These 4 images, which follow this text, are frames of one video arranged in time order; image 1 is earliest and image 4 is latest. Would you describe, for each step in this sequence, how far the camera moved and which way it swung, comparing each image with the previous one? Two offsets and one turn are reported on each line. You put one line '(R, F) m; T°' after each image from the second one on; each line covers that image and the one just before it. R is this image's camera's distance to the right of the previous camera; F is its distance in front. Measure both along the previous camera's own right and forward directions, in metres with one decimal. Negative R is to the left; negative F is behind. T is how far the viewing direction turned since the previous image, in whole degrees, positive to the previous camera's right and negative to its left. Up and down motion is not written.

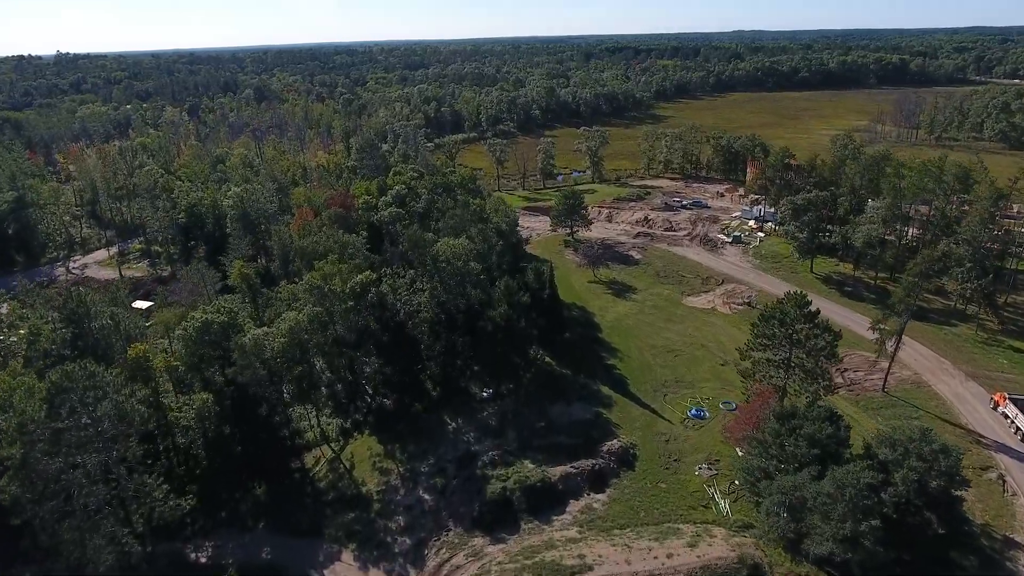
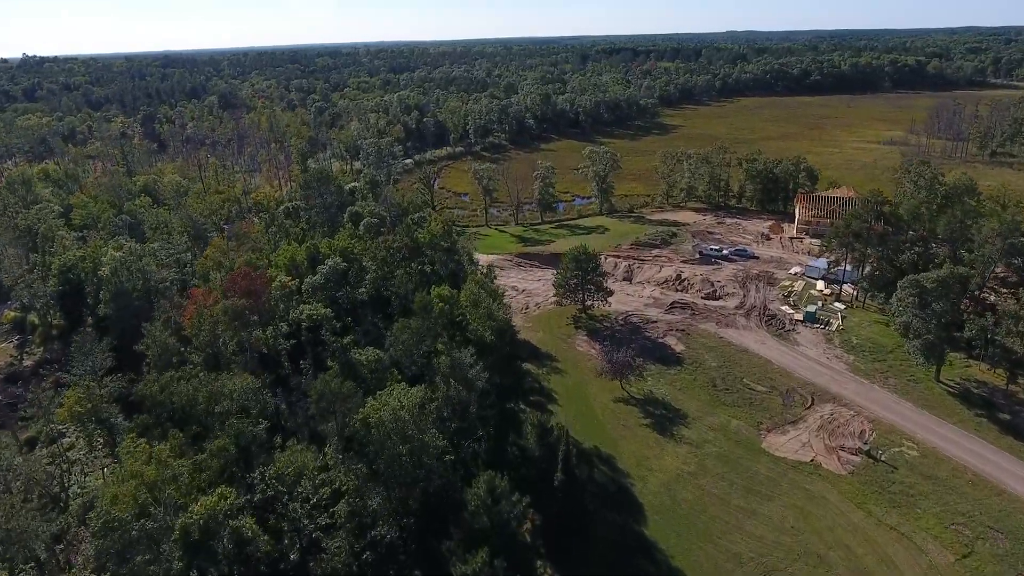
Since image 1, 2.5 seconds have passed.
(+0.3, +19.1) m; +1°
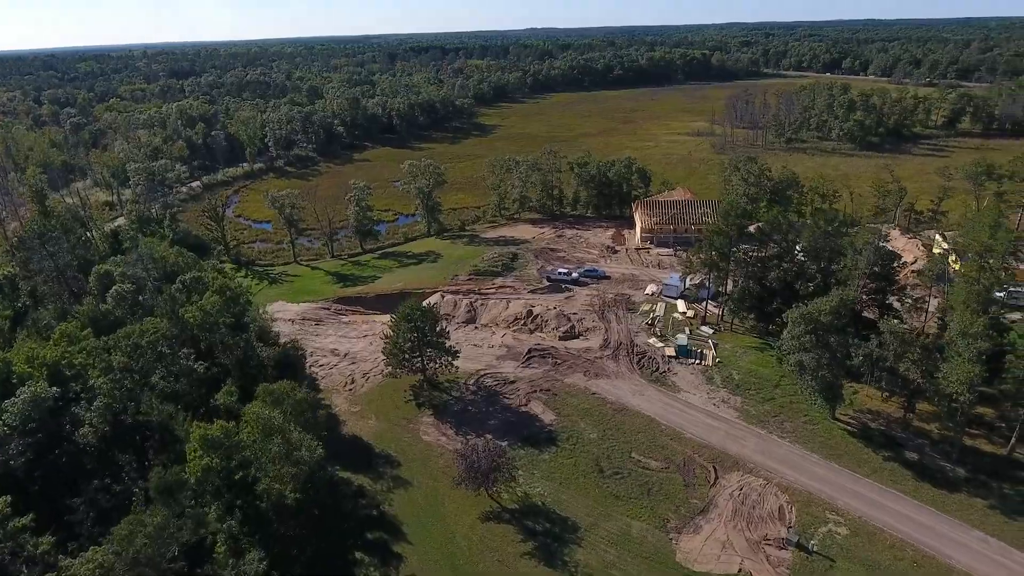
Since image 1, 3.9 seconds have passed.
(+1.3, +10.5) m; +15°
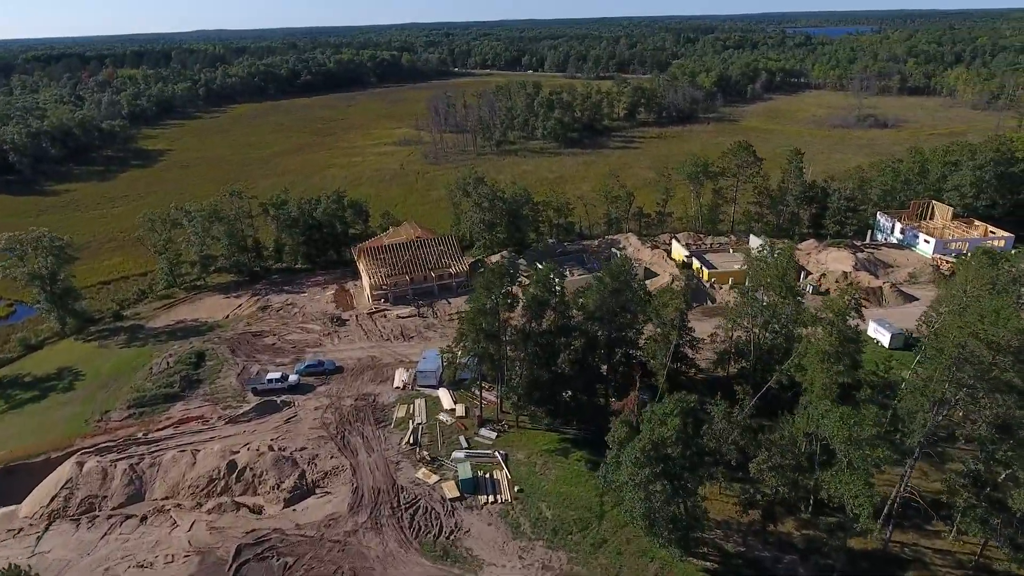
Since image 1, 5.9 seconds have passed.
(+2.7, +14.4) m; +24°
